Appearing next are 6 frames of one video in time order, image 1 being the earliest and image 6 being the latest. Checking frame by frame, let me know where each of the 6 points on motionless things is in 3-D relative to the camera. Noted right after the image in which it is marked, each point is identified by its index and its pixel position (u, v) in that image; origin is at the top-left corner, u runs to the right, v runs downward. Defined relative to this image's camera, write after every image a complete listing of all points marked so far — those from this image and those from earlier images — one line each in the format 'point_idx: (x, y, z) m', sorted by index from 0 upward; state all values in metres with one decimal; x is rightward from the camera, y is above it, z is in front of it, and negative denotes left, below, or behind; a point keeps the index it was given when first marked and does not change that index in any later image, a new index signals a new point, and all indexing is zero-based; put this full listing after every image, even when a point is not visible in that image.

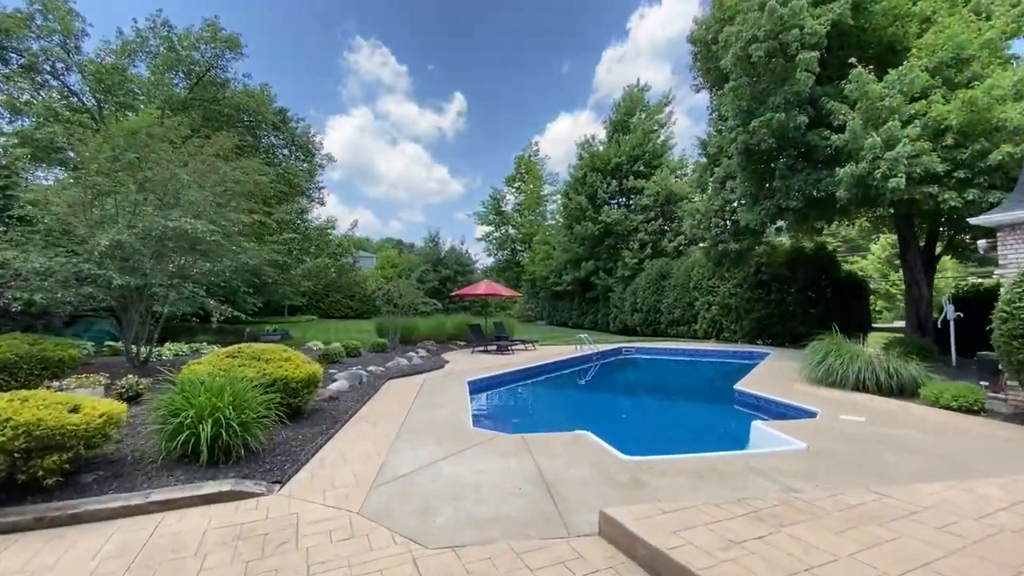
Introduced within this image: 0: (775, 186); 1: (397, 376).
0: (+5.9, +2.3, +10.5) m
1: (-2.3, -1.8, +9.3) m
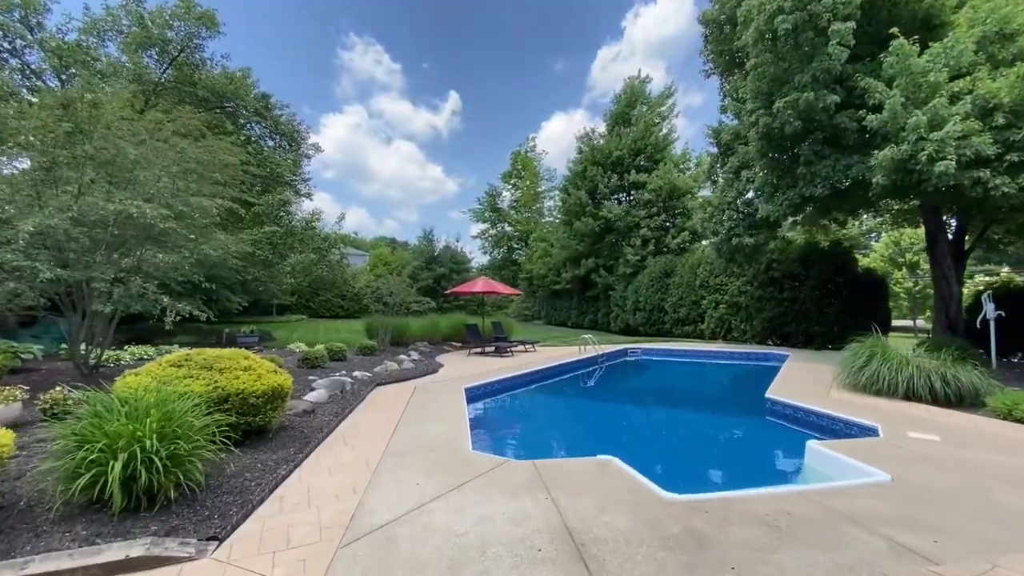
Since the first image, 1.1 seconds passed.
0: (+5.9, +2.4, +9.6) m
1: (-2.3, -1.7, +8.4) m
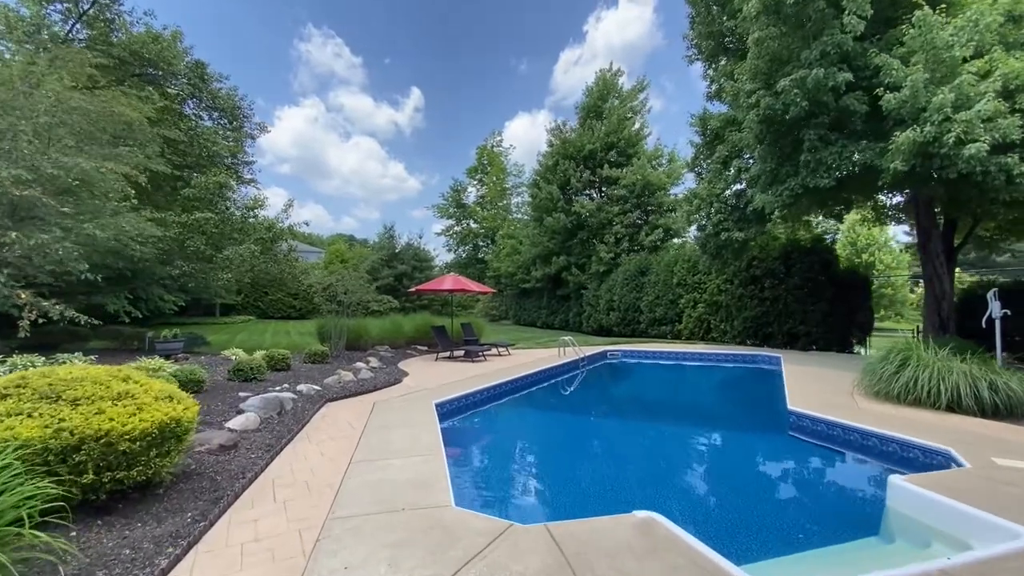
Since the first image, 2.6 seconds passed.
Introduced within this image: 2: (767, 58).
0: (+5.5, +2.4, +8.8) m
1: (-2.6, -1.6, +6.9) m
2: (+5.0, +4.5, +9.1) m
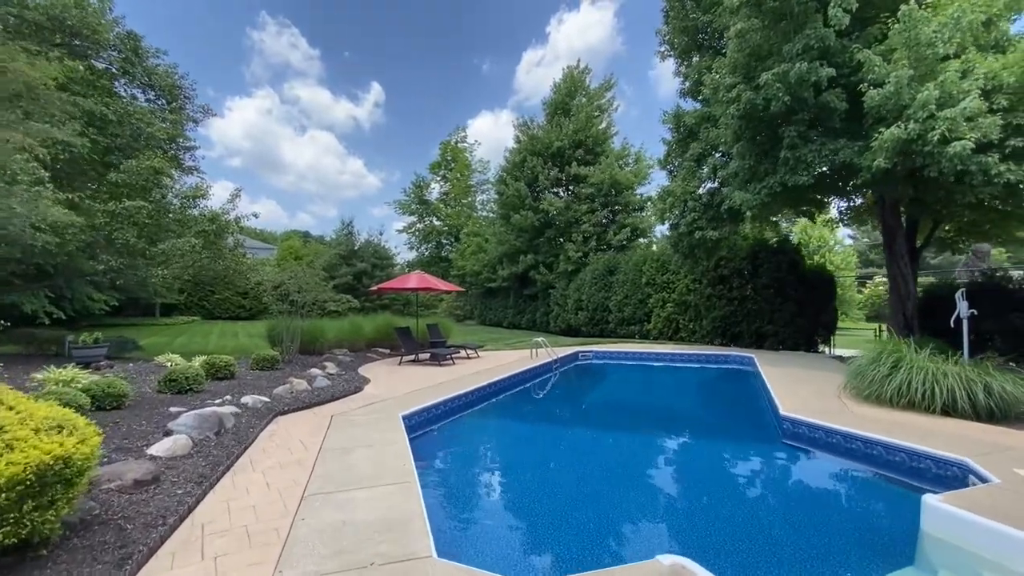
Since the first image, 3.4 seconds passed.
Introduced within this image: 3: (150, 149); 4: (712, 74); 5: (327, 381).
0: (+5.0, +2.4, +8.6) m
1: (-2.9, -1.6, +6.1) m
2: (+4.5, +4.5, +8.9) m
3: (-9.5, +3.6, +12.1) m
4: (+4.4, +4.7, +10.2) m
5: (-3.1, -1.6, +7.9) m
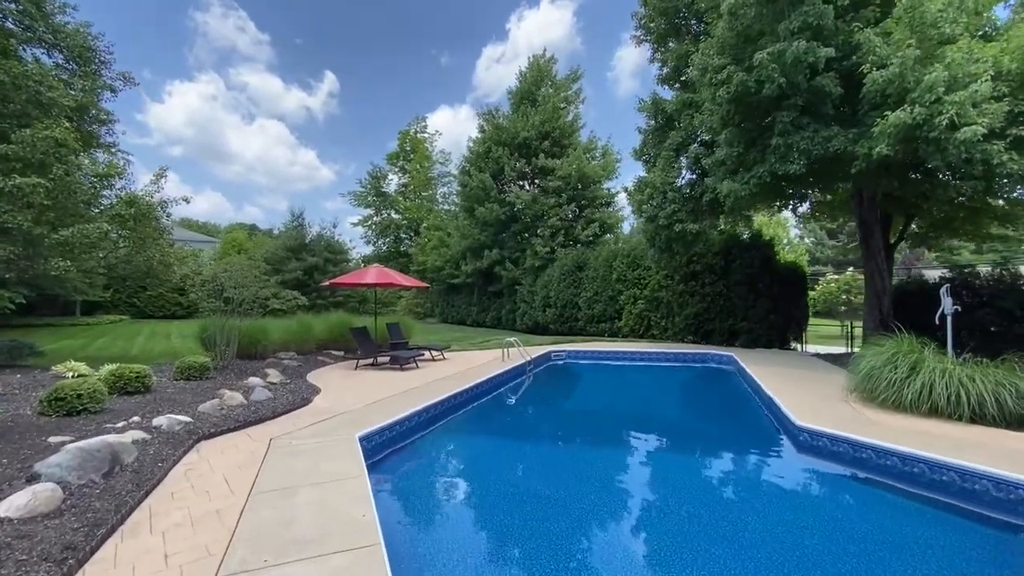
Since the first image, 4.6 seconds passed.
0: (+4.6, +2.5, +8.1) m
1: (-3.1, -1.6, +4.9) m
2: (+4.0, +4.6, +8.3) m
3: (-10.2, +3.7, +10.3) m
4: (+3.8, +4.8, +9.6) m
5: (-3.5, -1.5, +6.7) m
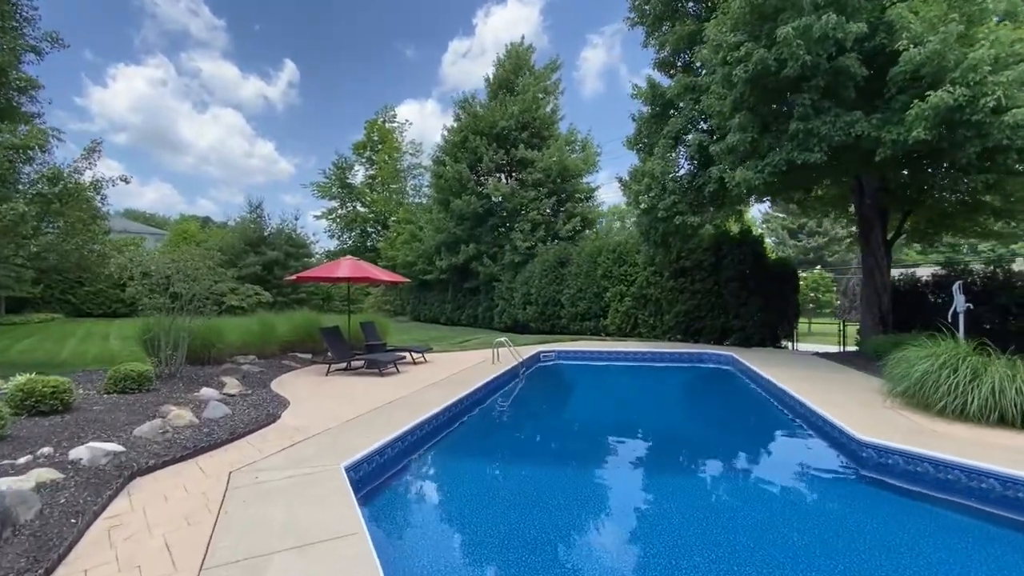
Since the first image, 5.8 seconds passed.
0: (+4.5, +2.6, +7.5) m
1: (-2.9, -1.5, +3.8) m
2: (+4.0, +4.7, +7.6) m
3: (-10.3, +3.9, +8.6) m
4: (+3.7, +4.9, +9.0) m
5: (-3.4, -1.4, +5.5) m
